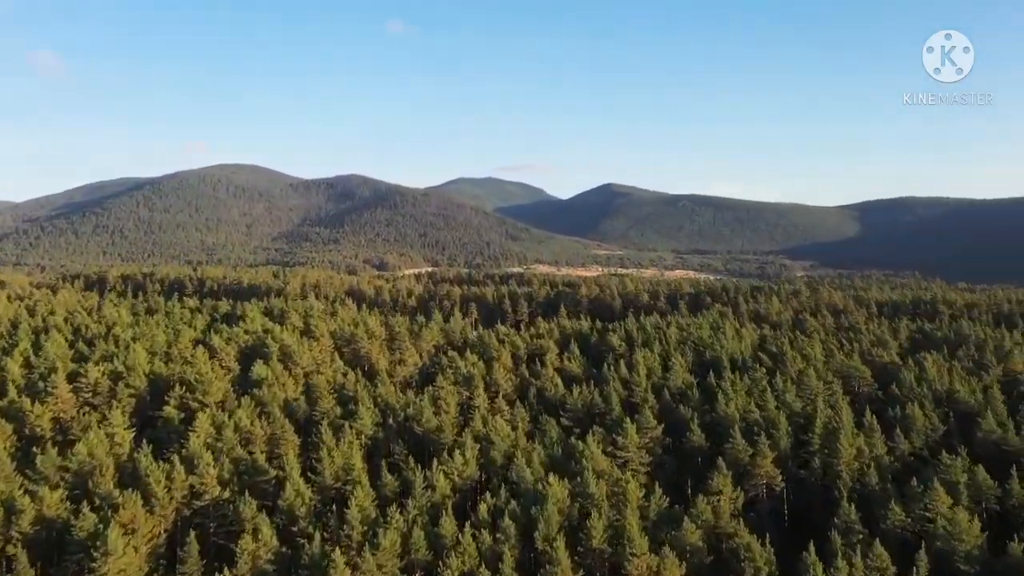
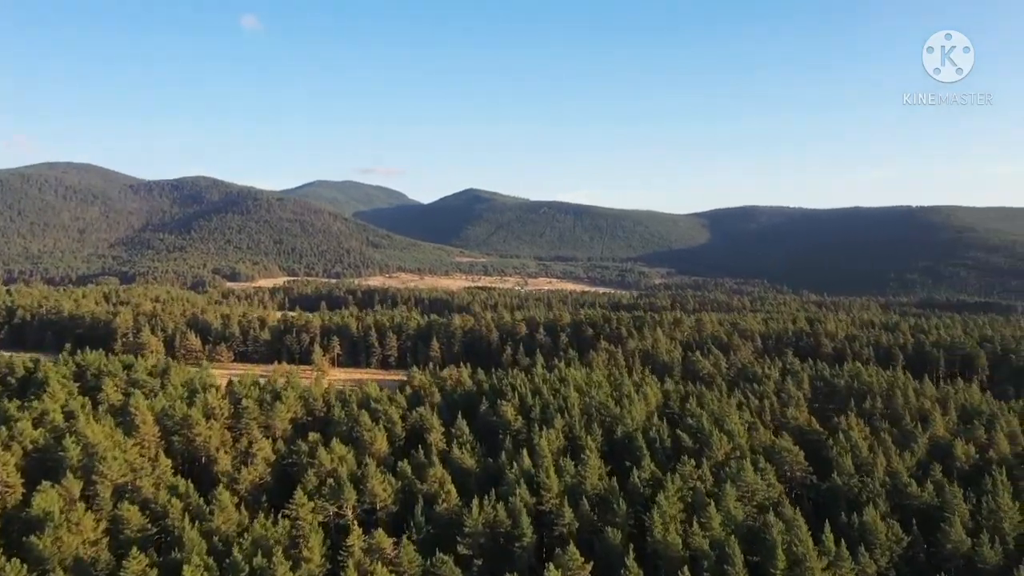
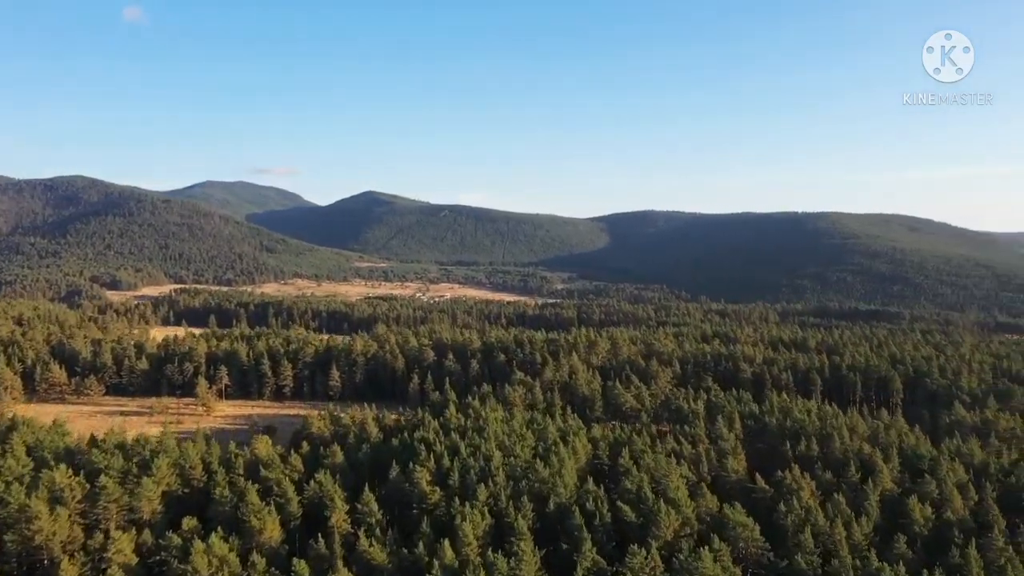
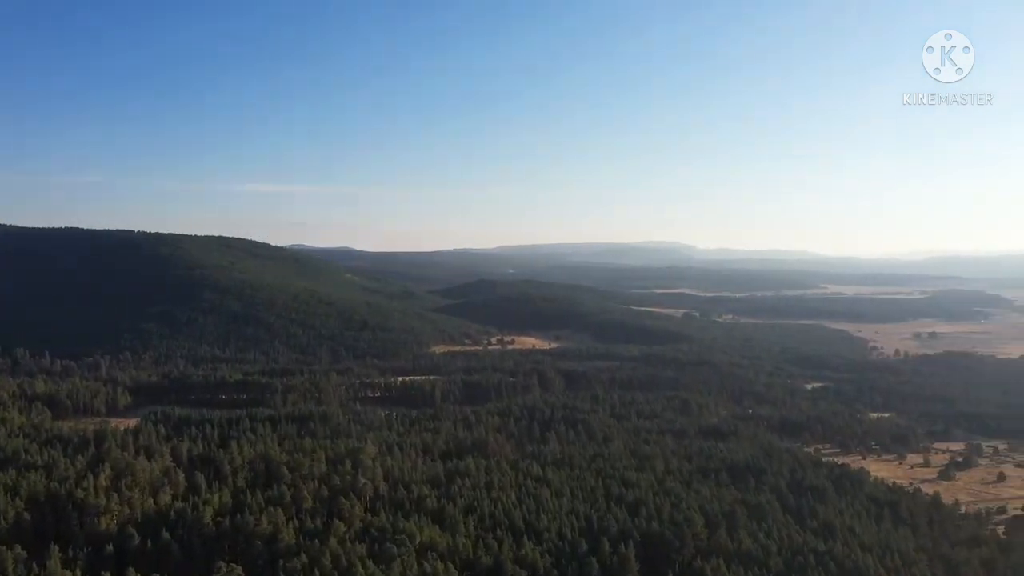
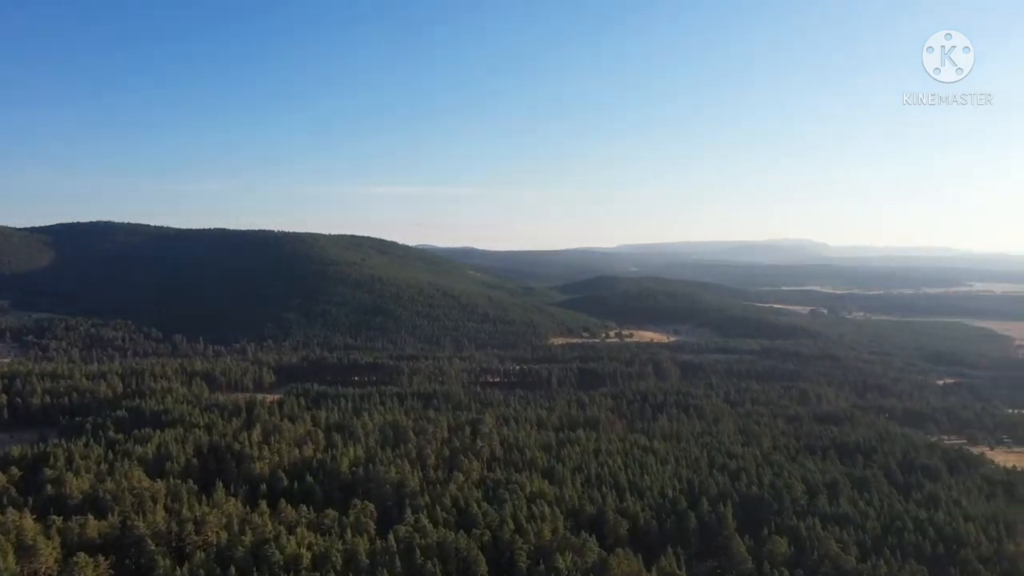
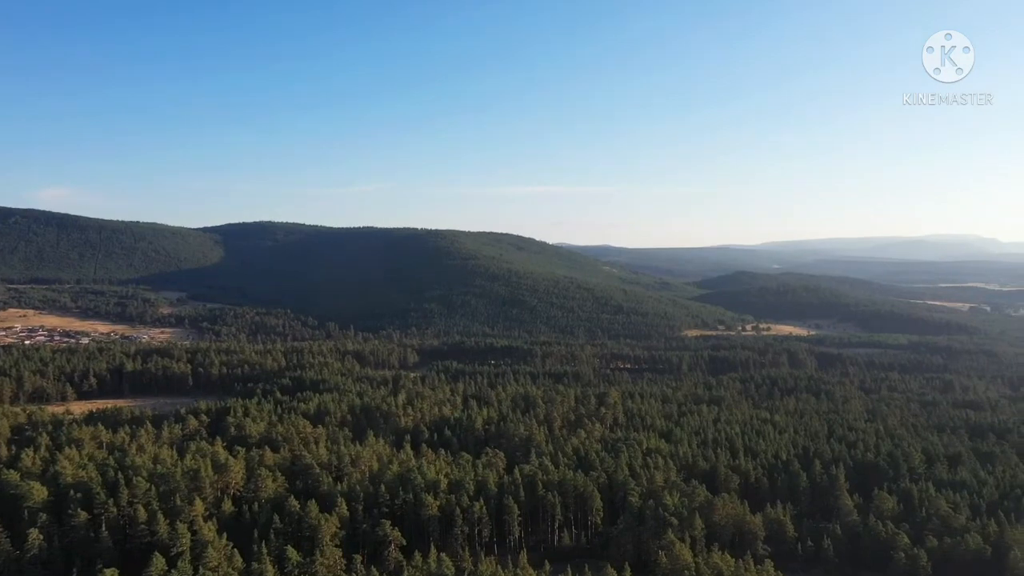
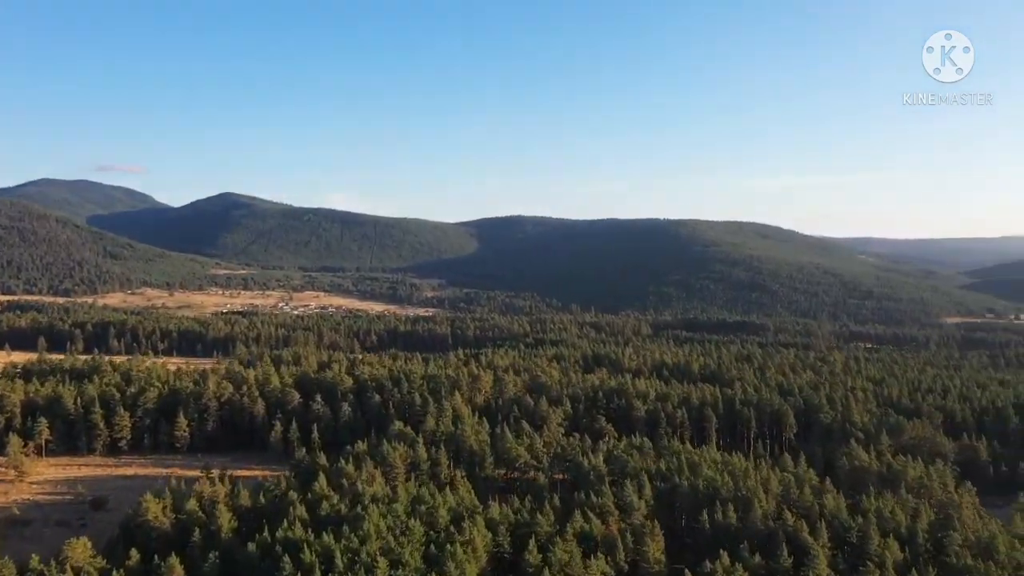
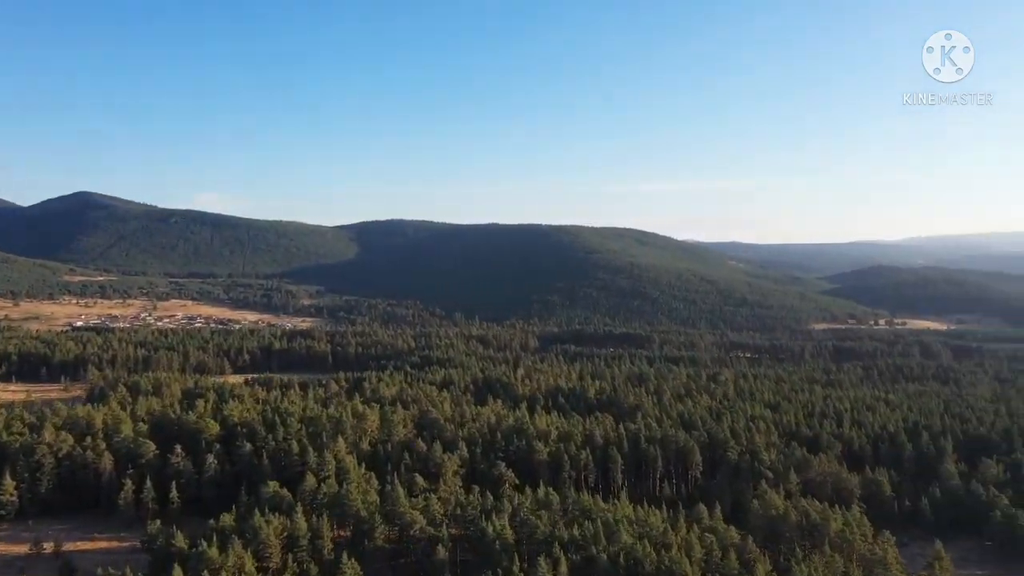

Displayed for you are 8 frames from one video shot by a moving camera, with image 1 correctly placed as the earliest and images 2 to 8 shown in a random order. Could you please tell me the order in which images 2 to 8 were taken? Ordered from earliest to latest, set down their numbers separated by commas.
2, 3, 7, 8, 6, 5, 4
